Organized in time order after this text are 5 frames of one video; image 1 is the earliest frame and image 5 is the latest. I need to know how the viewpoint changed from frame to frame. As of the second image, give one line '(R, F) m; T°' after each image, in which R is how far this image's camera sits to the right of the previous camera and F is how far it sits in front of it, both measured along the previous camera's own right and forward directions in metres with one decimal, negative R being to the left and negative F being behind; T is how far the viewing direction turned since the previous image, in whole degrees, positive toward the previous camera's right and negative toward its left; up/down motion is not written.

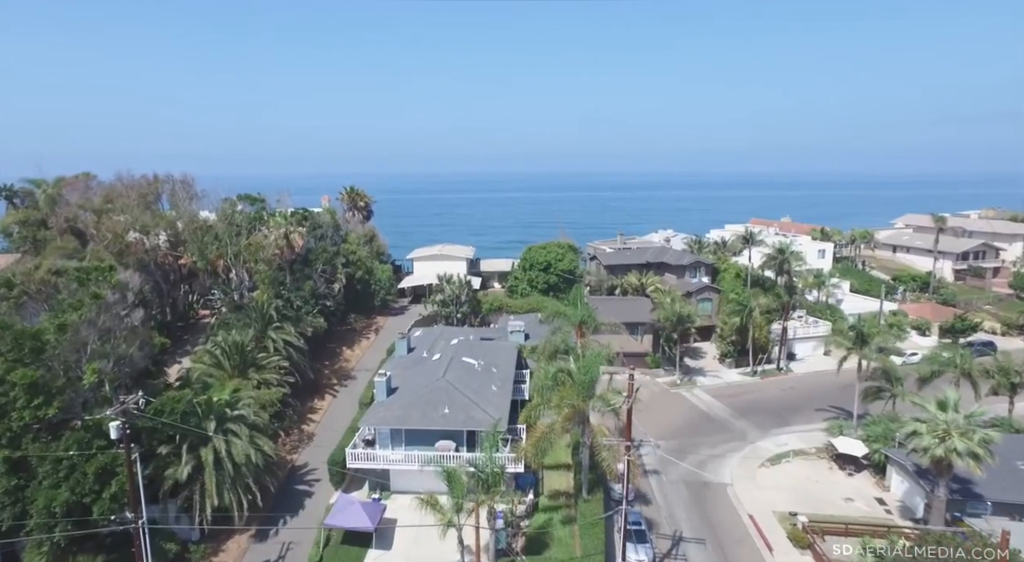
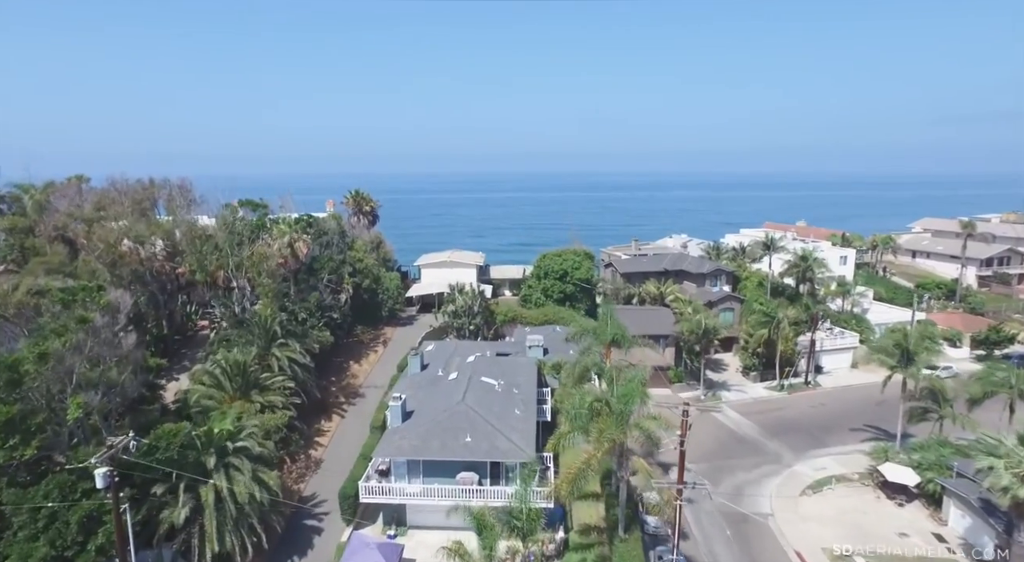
(-1.1, +2.3) m; 0°
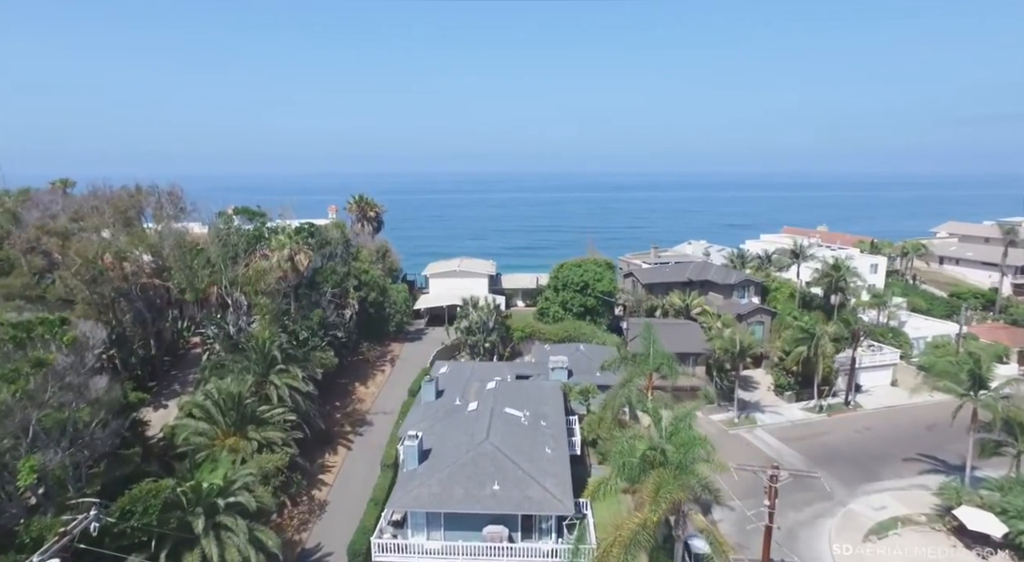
(-1.3, +3.4) m; 0°
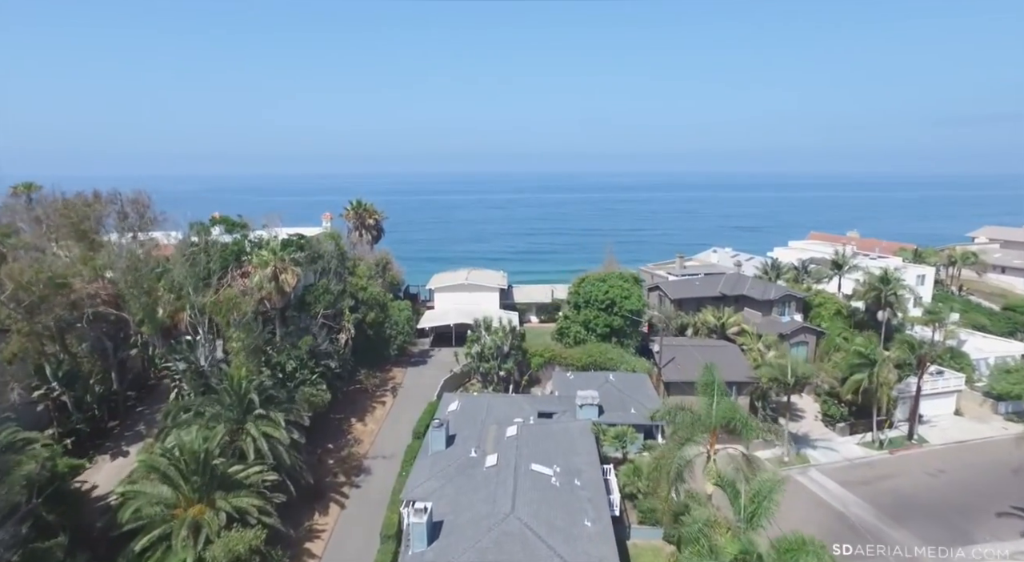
(-1.0, +5.1) m; 0°
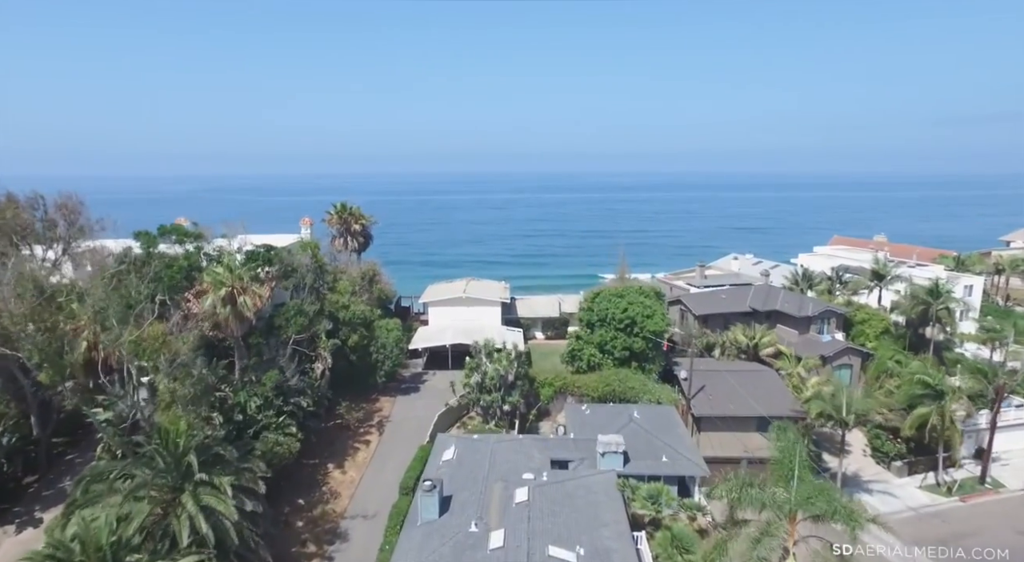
(-0.4, +5.3) m; 0°
